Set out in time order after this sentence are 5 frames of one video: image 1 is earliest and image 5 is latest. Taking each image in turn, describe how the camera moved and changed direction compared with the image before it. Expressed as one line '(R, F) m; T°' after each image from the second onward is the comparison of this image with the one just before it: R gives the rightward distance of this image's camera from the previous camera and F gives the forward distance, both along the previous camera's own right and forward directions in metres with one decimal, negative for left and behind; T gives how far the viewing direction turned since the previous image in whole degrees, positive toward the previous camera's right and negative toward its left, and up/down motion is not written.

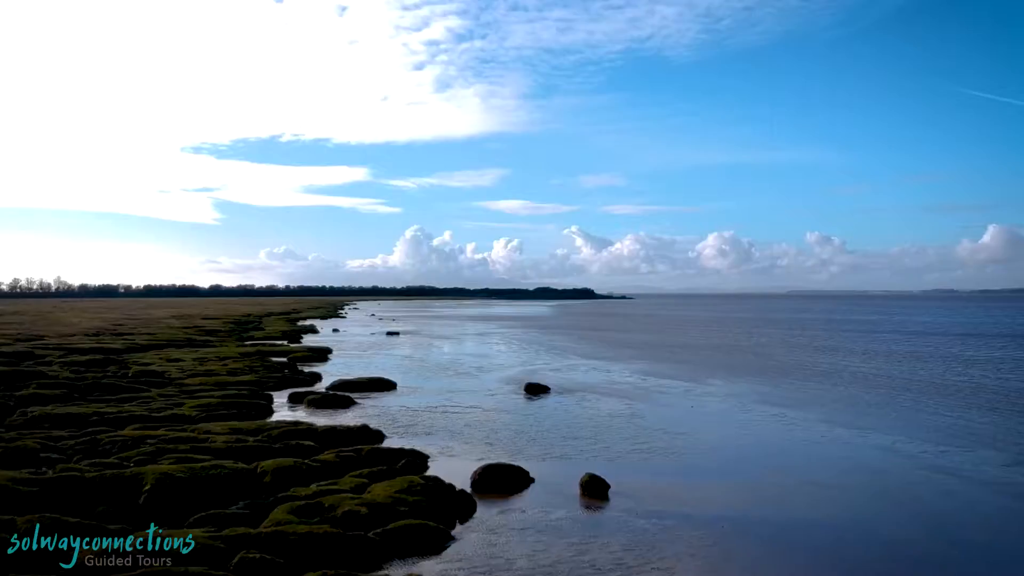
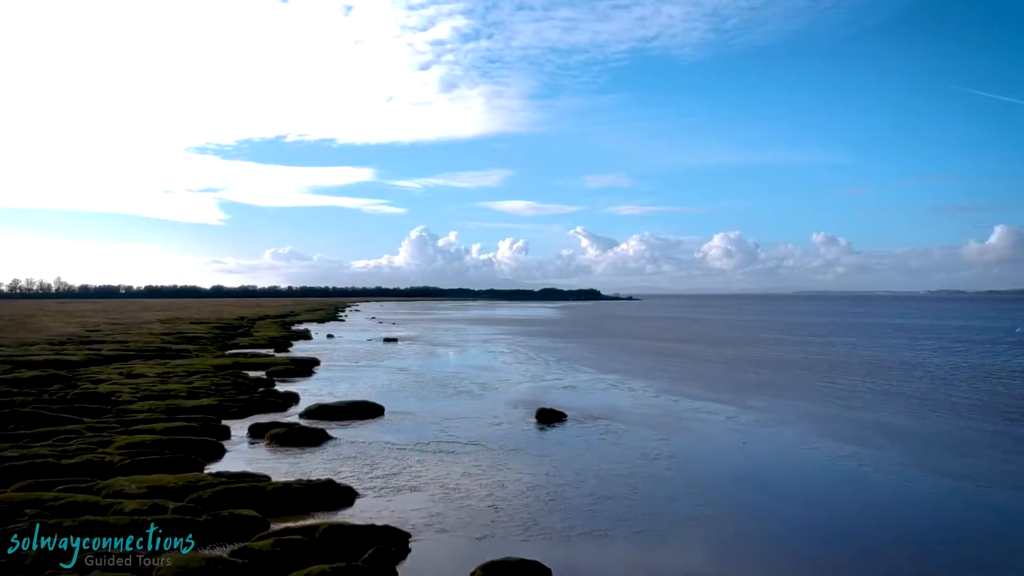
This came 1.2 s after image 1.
(-0.2, +5.7) m; 0°
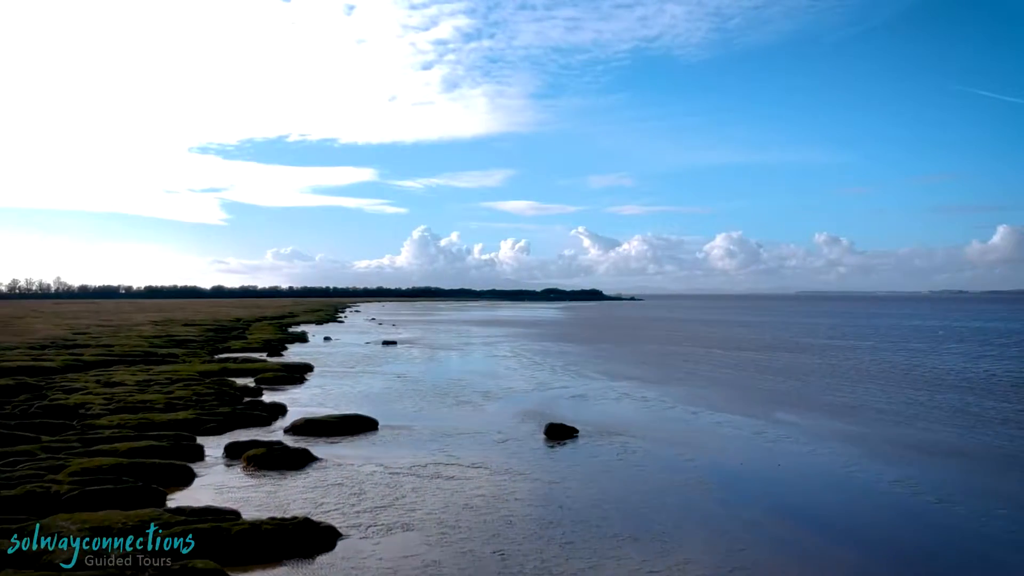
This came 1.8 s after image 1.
(-0.2, +2.7) m; 0°
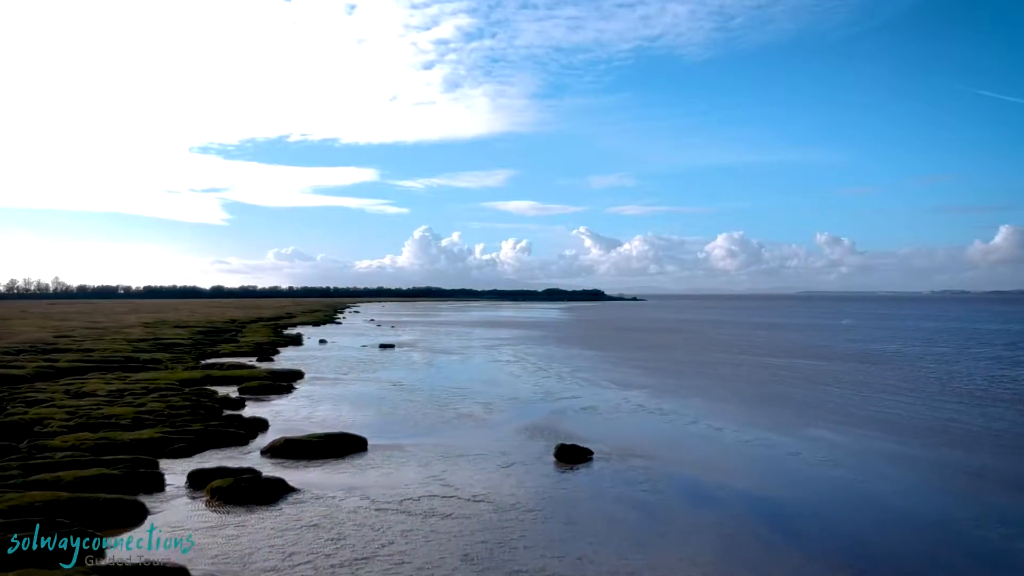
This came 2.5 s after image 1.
(-0.1, +3.0) m; 0°
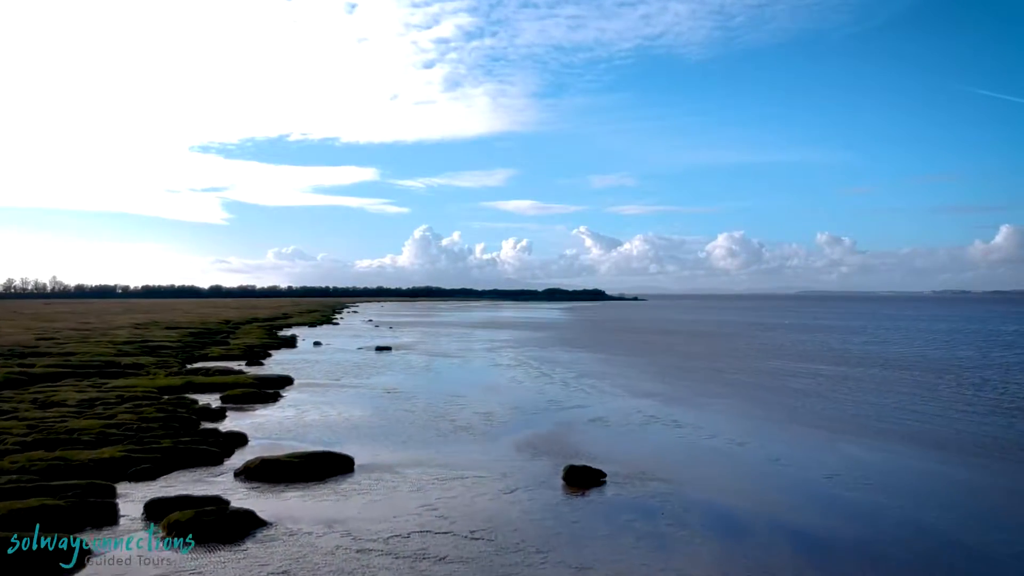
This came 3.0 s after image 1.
(-0.1, +2.5) m; 0°
